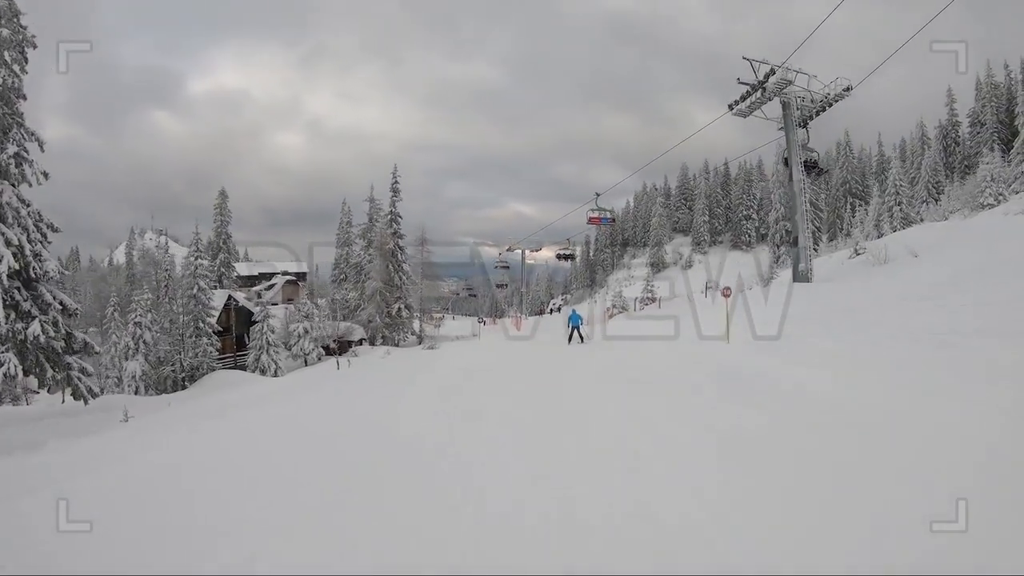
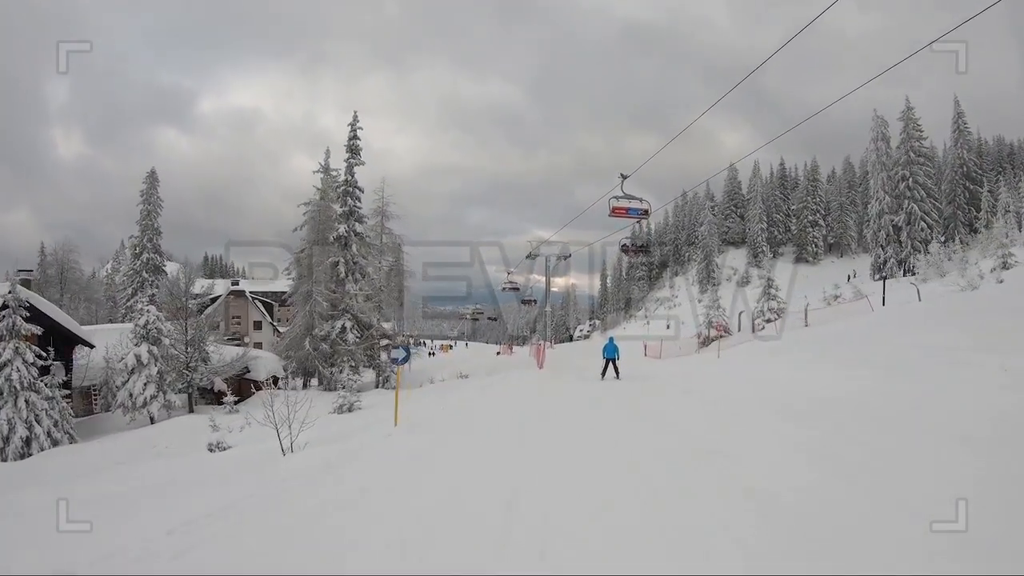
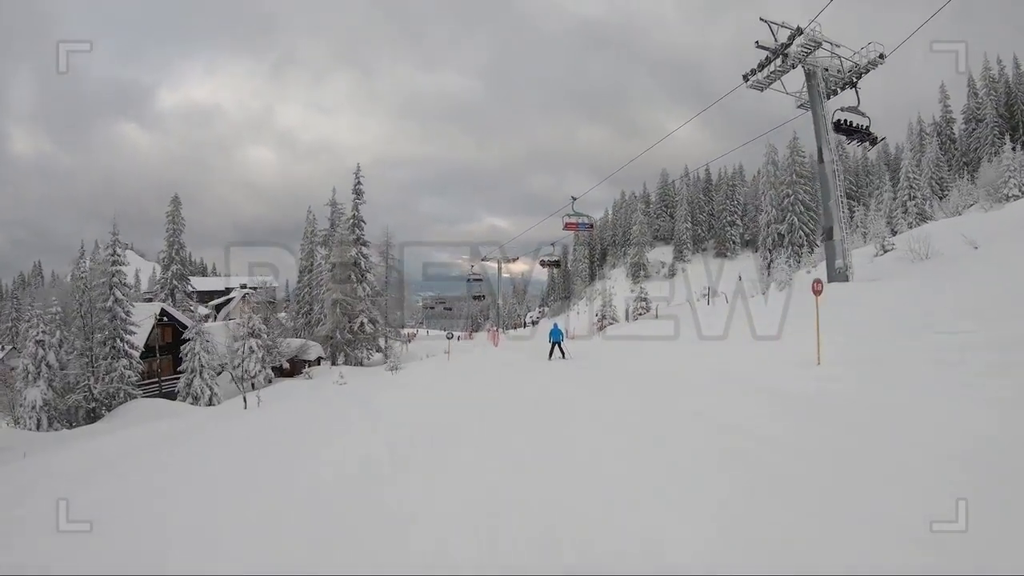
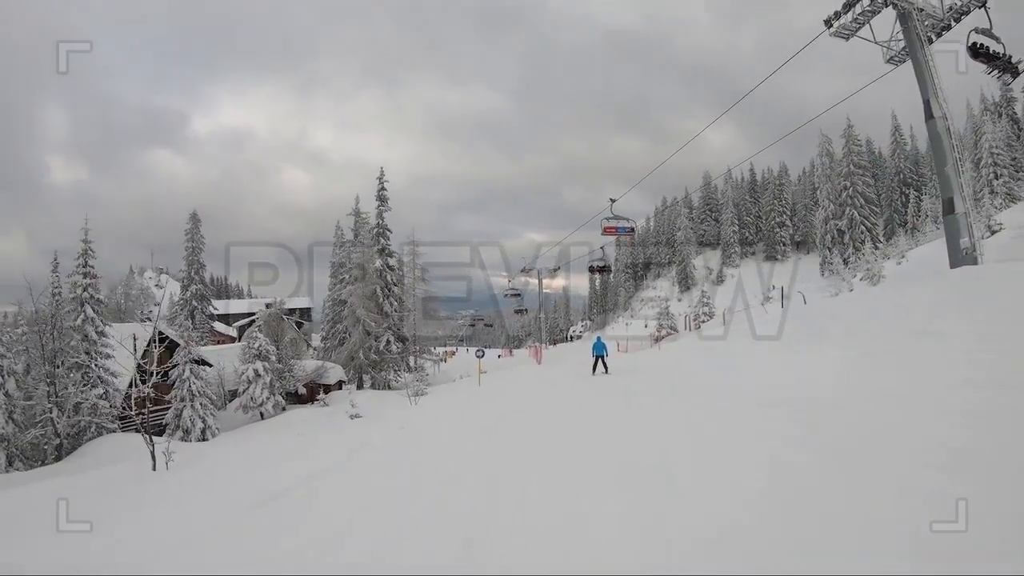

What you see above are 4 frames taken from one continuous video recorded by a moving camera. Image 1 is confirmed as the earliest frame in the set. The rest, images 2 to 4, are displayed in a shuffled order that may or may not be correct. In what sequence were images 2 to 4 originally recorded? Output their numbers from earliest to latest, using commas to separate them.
3, 4, 2
